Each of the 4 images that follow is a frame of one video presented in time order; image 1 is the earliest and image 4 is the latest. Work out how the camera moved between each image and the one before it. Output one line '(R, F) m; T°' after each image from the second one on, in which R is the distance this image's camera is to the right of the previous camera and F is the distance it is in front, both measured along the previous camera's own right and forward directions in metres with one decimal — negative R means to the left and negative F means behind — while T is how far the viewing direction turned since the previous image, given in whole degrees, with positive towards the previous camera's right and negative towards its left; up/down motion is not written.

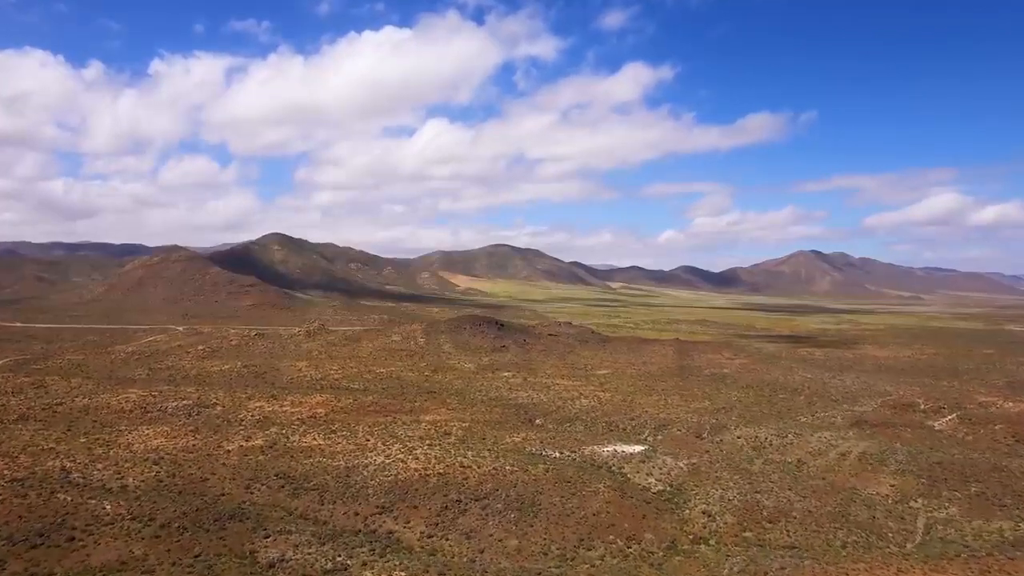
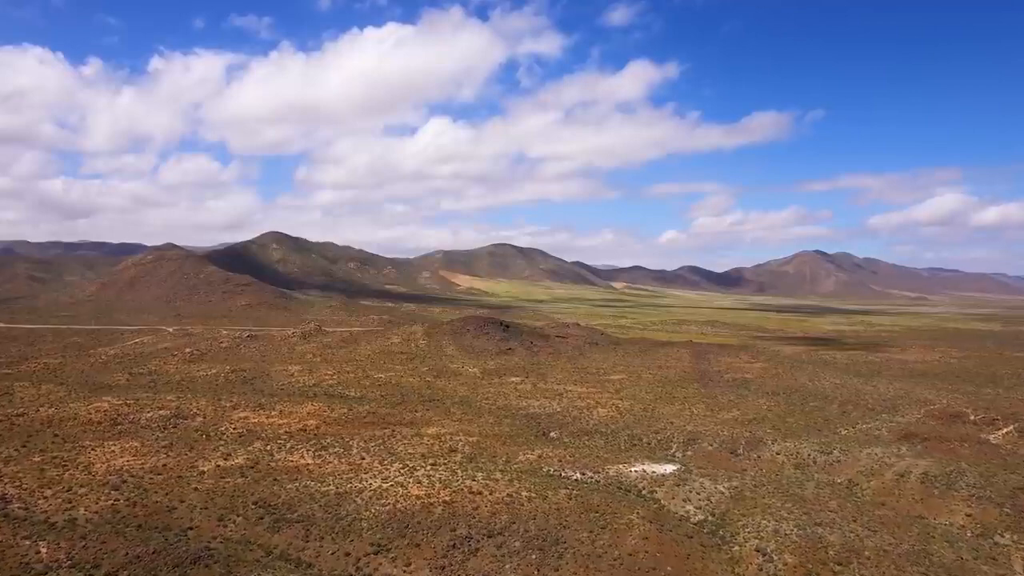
(-0.7, +4.1) m; 0°
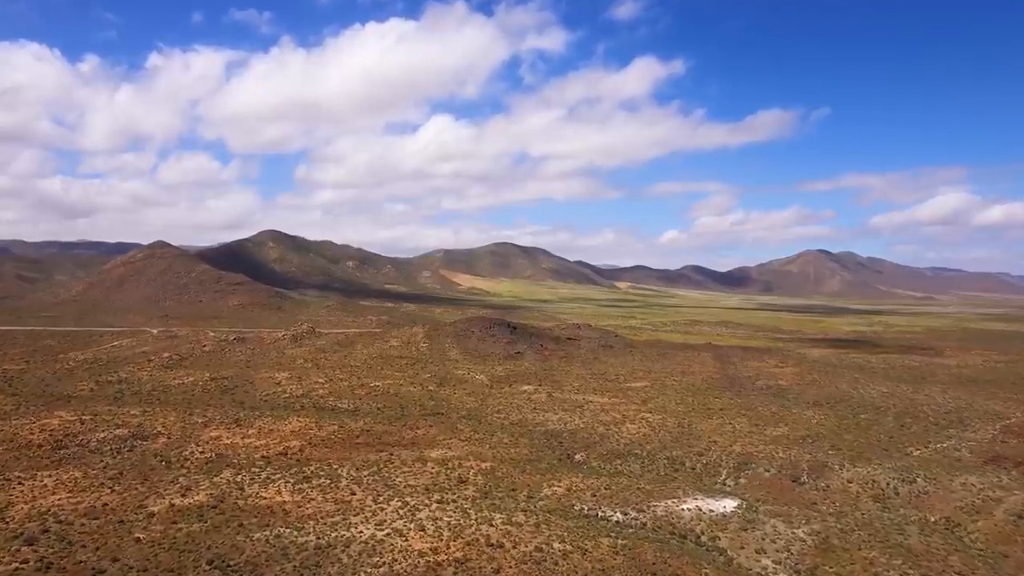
(-0.9, +5.7) m; 0°
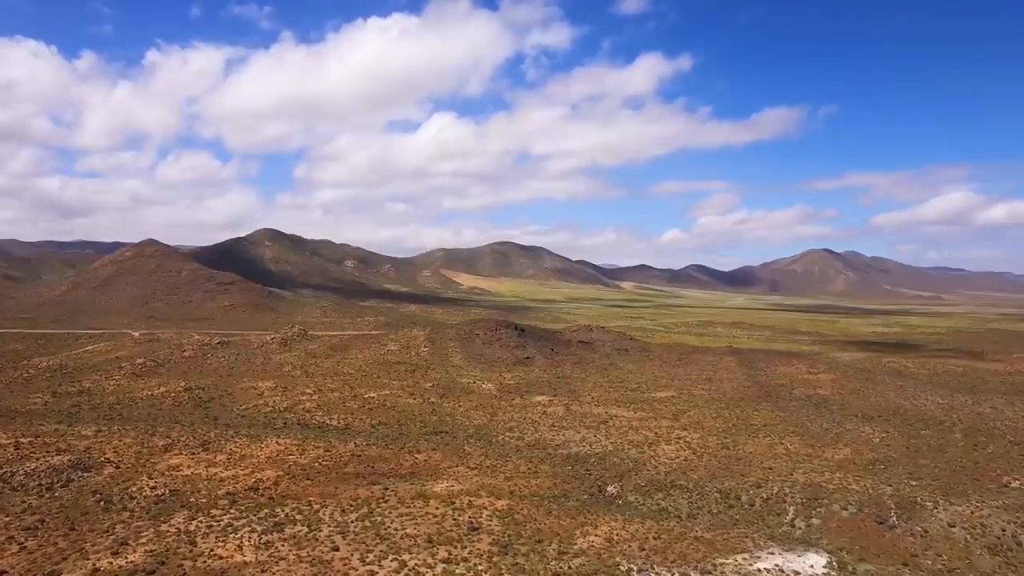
(-0.8, +5.6) m; 0°
